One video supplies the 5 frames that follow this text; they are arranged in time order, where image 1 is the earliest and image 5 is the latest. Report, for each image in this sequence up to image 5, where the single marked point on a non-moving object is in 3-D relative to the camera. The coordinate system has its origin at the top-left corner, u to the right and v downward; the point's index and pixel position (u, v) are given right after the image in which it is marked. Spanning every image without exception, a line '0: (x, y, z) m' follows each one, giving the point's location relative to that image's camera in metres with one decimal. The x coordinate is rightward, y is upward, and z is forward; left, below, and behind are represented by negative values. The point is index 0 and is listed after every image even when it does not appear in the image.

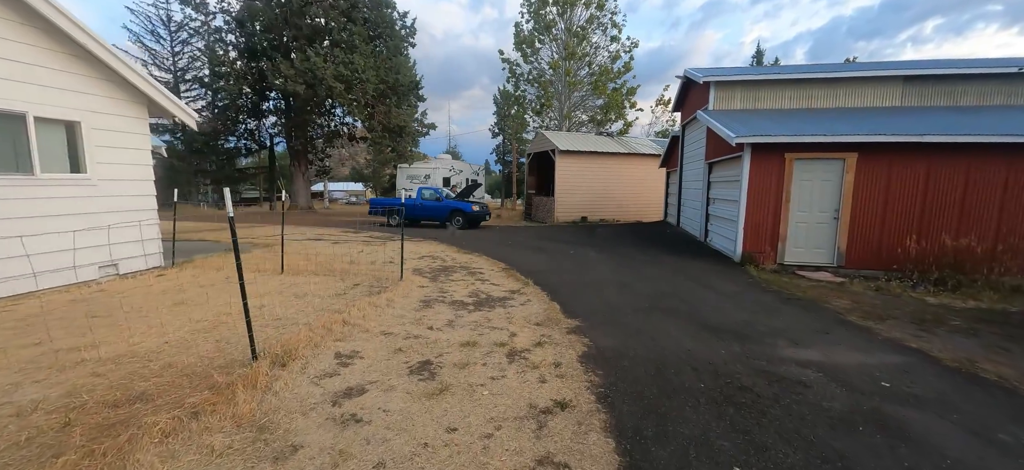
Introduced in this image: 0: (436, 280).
0: (-1.3, -0.8, +6.8) m
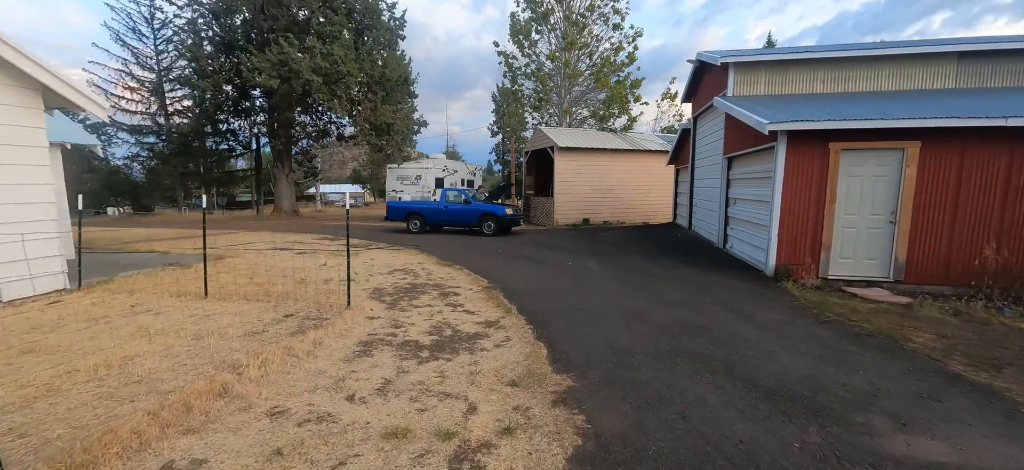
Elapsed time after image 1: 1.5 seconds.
0: (-1.6, -1.0, +5.4) m
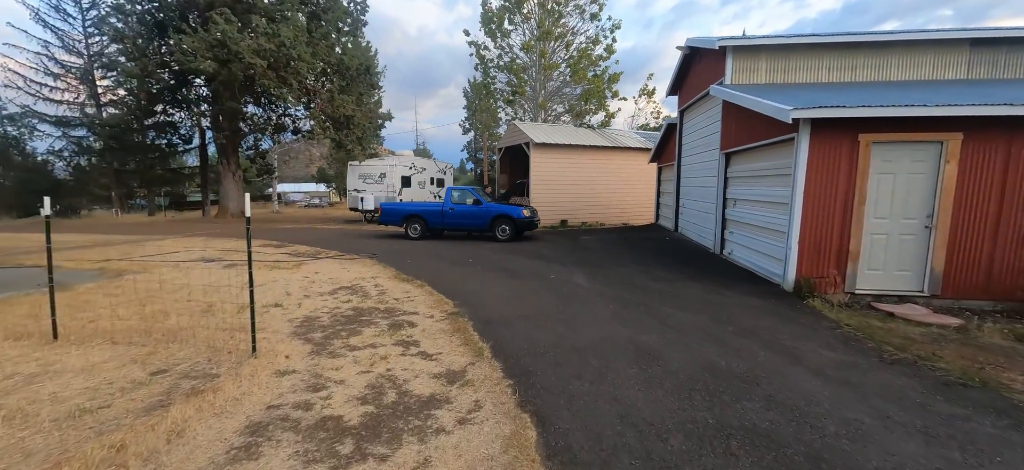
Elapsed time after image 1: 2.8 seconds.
0: (-1.9, -1.1, +4.0) m
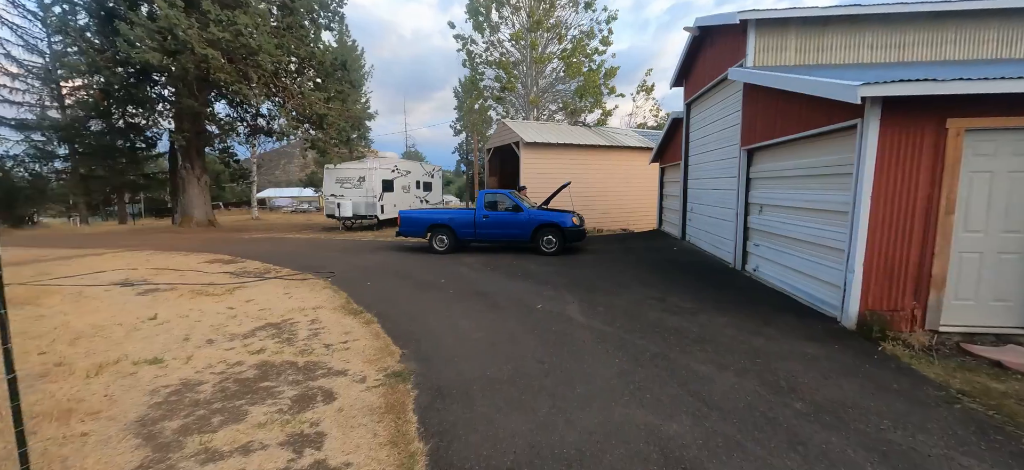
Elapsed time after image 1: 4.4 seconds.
0: (-2.2, -1.4, +2.5) m
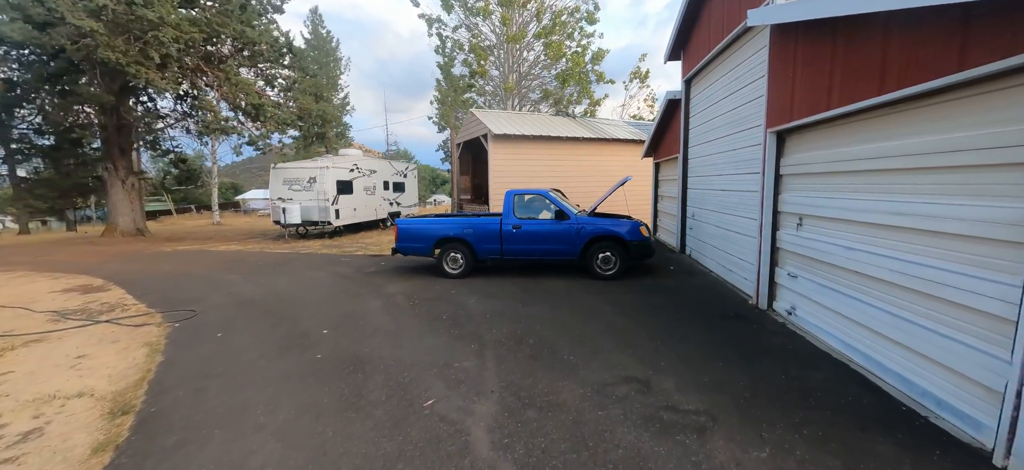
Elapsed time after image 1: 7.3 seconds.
0: (-3.2, -1.7, +0.2) m
